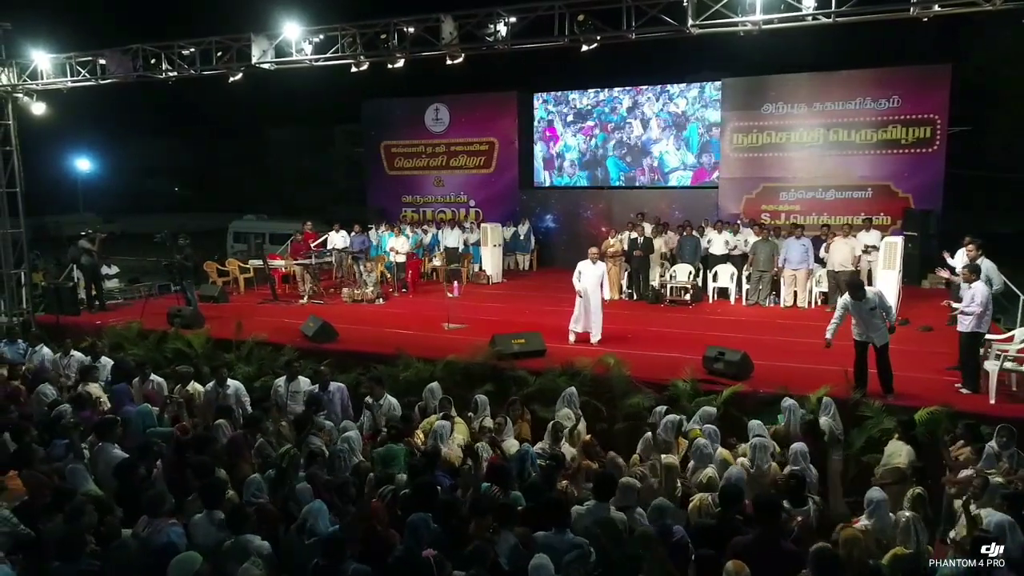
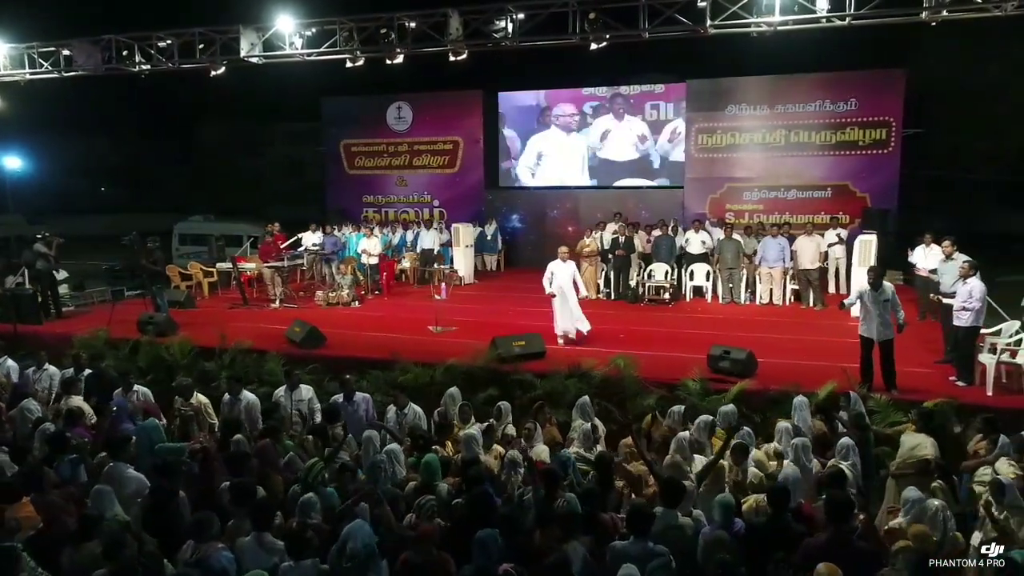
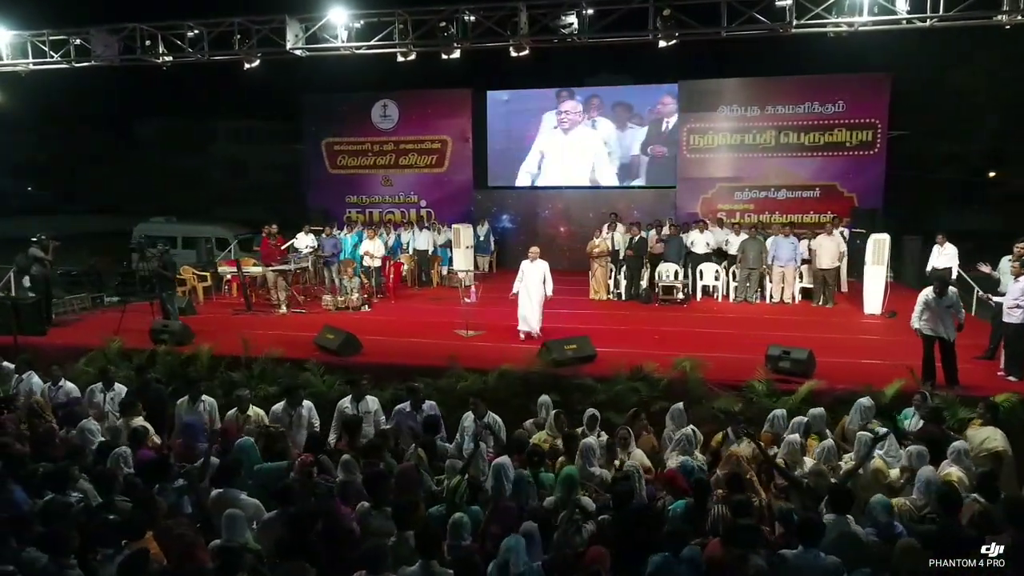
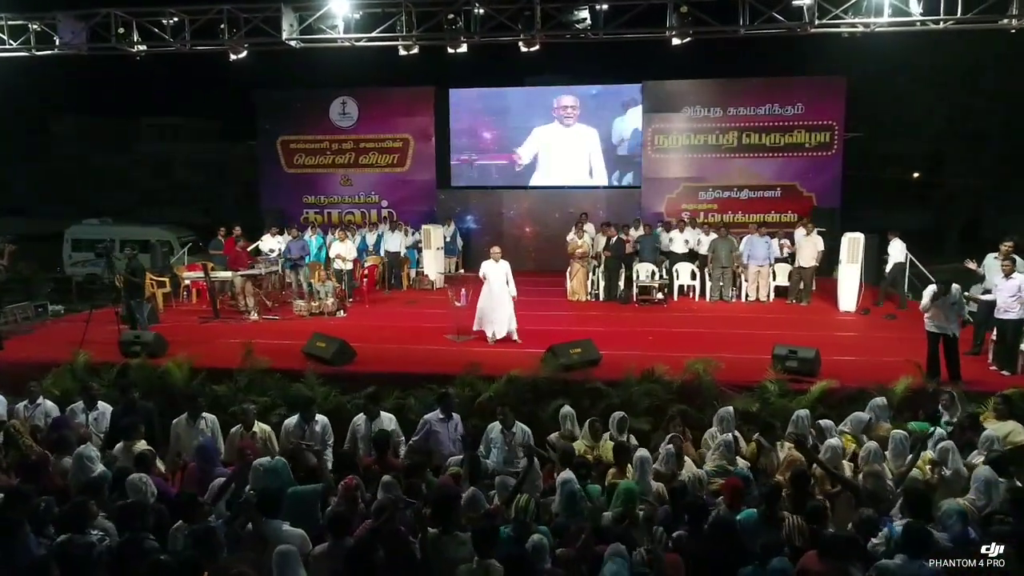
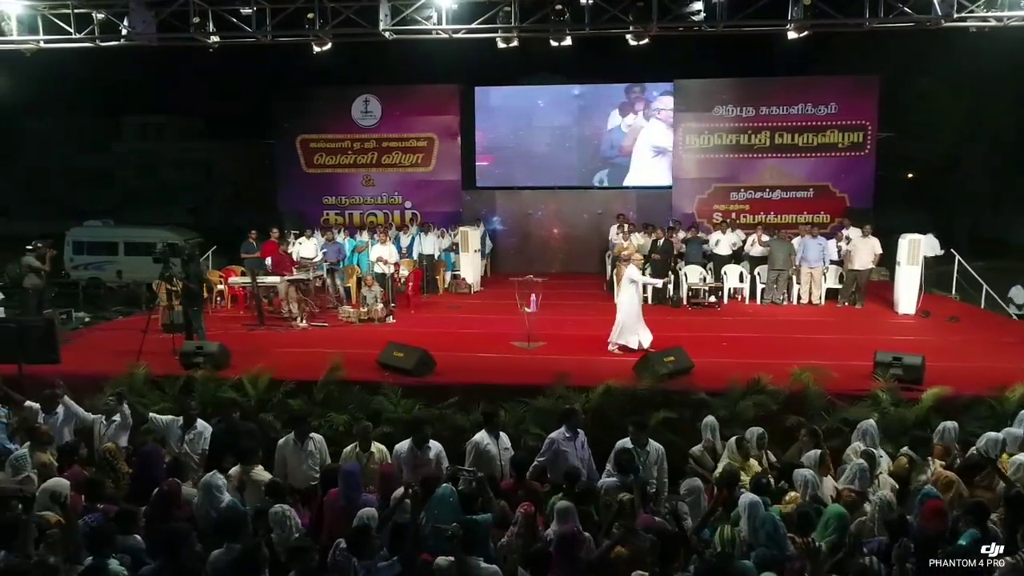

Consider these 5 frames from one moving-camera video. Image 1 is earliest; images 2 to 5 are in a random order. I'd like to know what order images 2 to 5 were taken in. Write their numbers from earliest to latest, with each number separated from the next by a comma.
2, 3, 4, 5
